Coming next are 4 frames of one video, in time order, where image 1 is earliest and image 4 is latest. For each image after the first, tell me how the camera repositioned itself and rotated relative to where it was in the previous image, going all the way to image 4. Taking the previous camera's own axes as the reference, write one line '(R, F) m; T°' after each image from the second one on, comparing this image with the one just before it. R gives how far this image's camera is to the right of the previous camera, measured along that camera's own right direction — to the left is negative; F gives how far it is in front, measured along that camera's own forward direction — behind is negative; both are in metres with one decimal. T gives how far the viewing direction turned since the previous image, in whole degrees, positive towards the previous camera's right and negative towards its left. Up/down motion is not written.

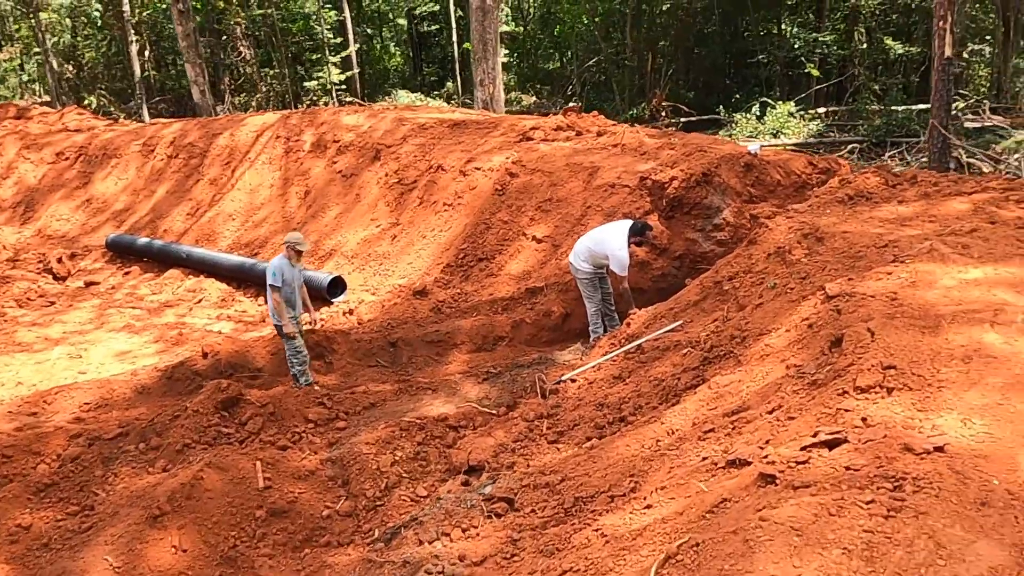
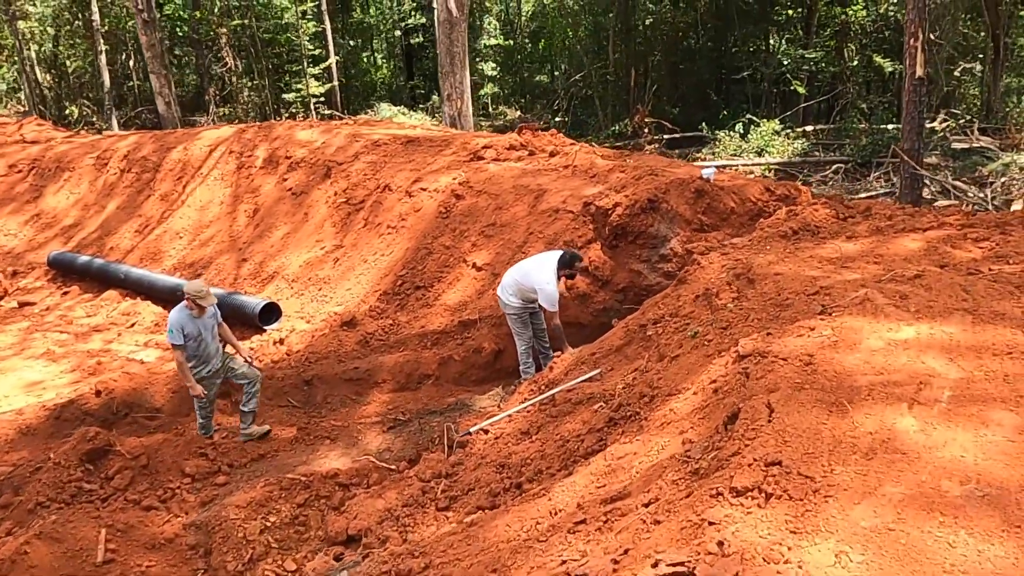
(+0.7, +0.6) m; 0°
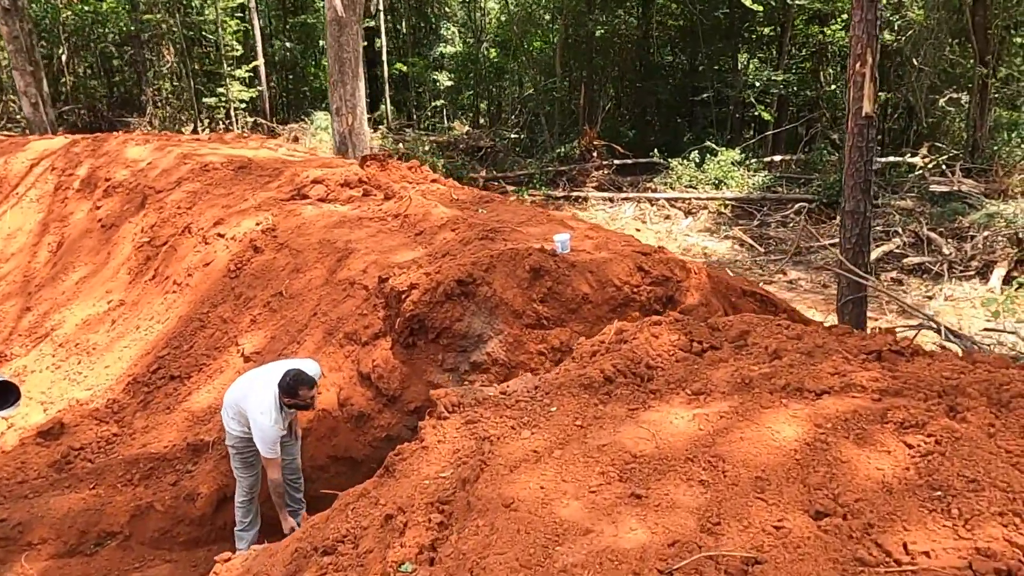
(+1.7, +2.4) m; 0°
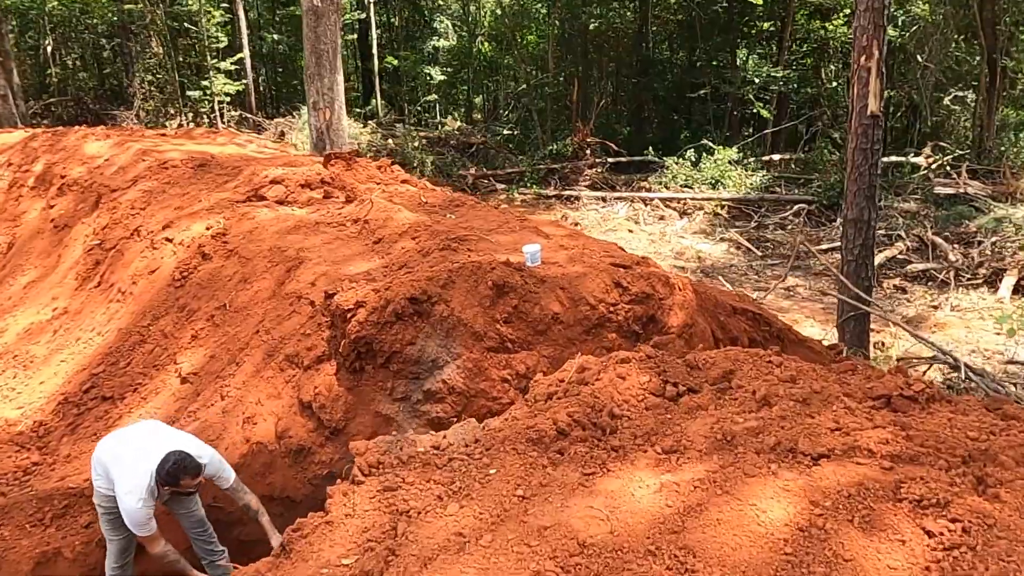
(+0.2, +0.6) m; 0°
